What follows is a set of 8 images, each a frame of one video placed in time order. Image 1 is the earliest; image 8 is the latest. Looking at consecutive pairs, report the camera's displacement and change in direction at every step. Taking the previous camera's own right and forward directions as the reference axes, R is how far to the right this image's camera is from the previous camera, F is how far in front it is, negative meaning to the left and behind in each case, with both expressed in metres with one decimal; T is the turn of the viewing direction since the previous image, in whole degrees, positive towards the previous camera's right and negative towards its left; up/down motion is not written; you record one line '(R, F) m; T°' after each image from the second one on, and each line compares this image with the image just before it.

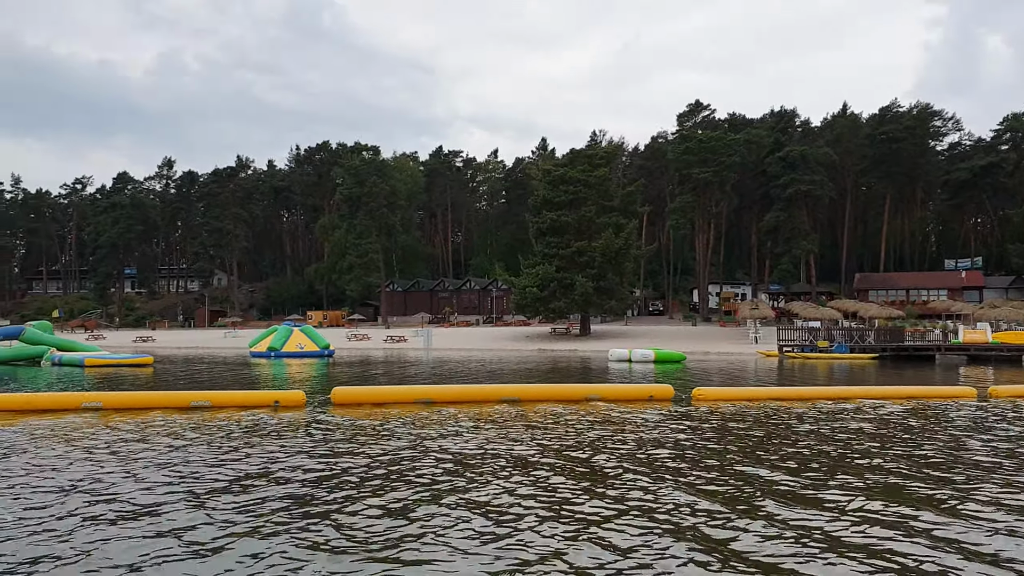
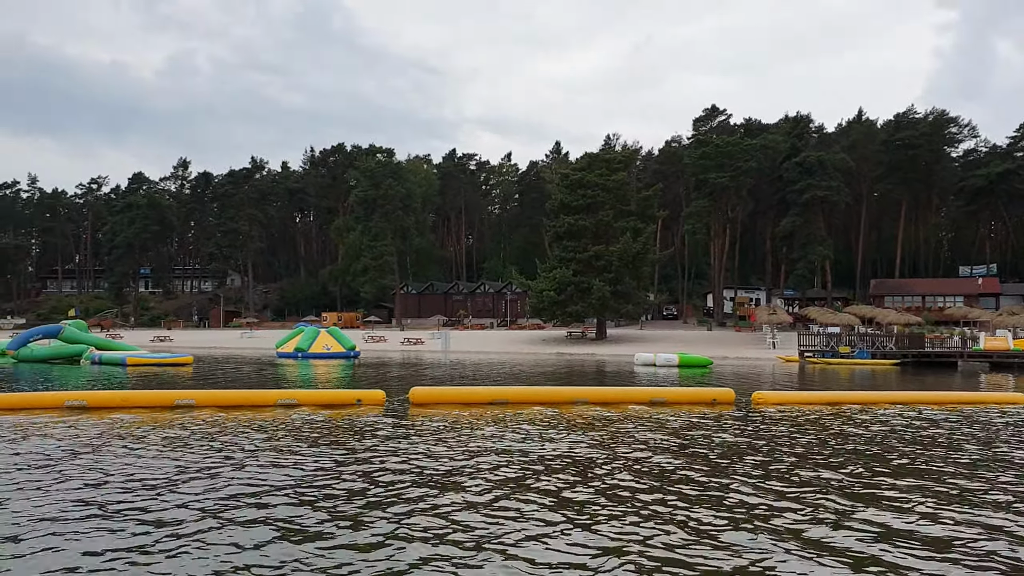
(-0.9, -0.2) m; 0°
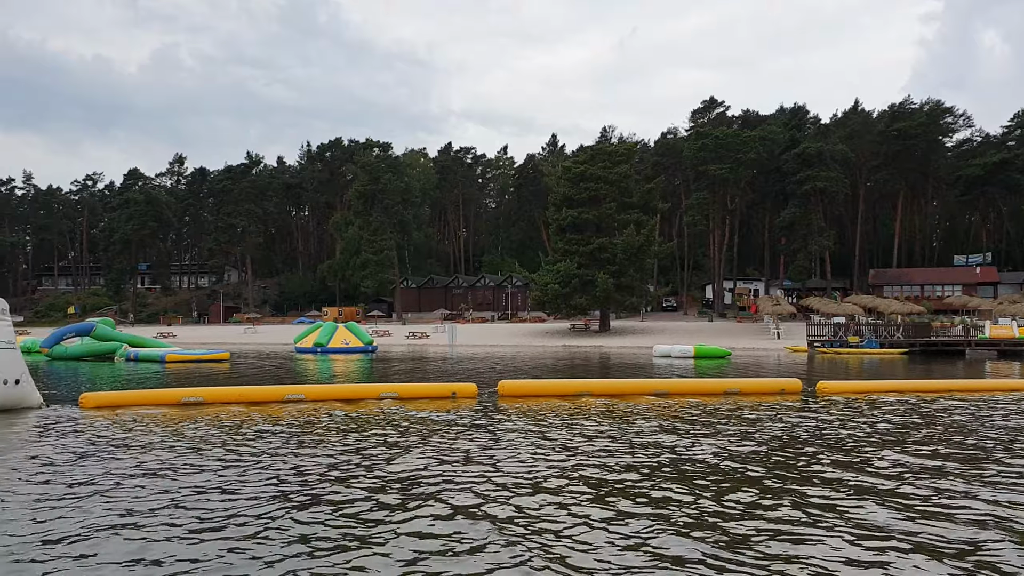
(-1.2, -0.1) m; +1°
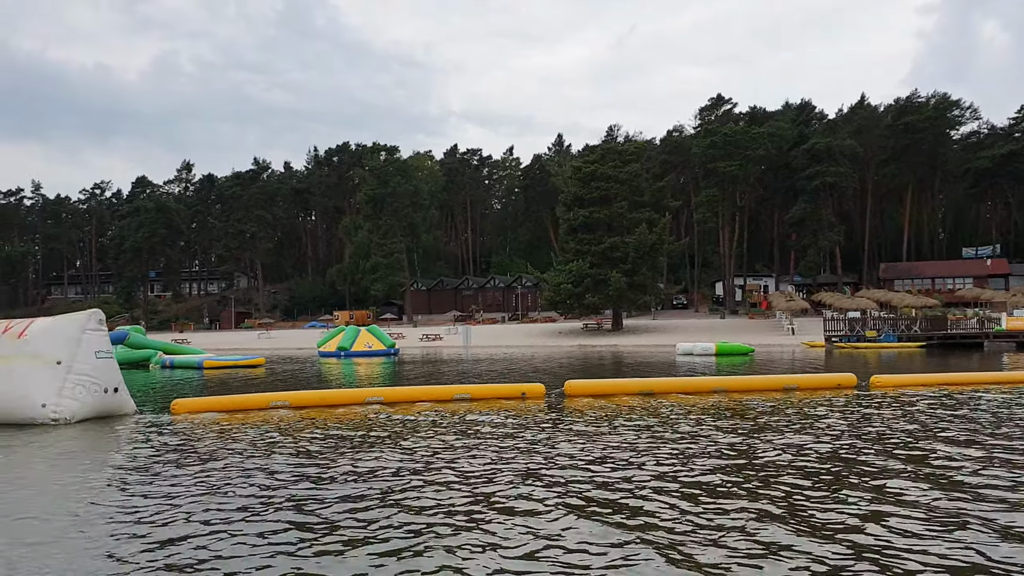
(-0.9, -0.2) m; 0°
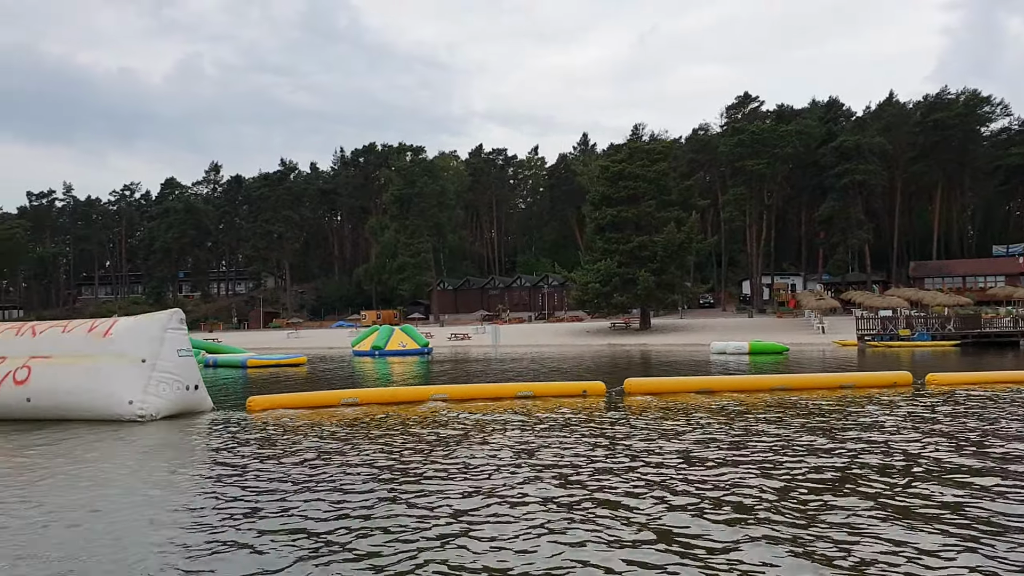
(-0.7, -0.4) m; -2°
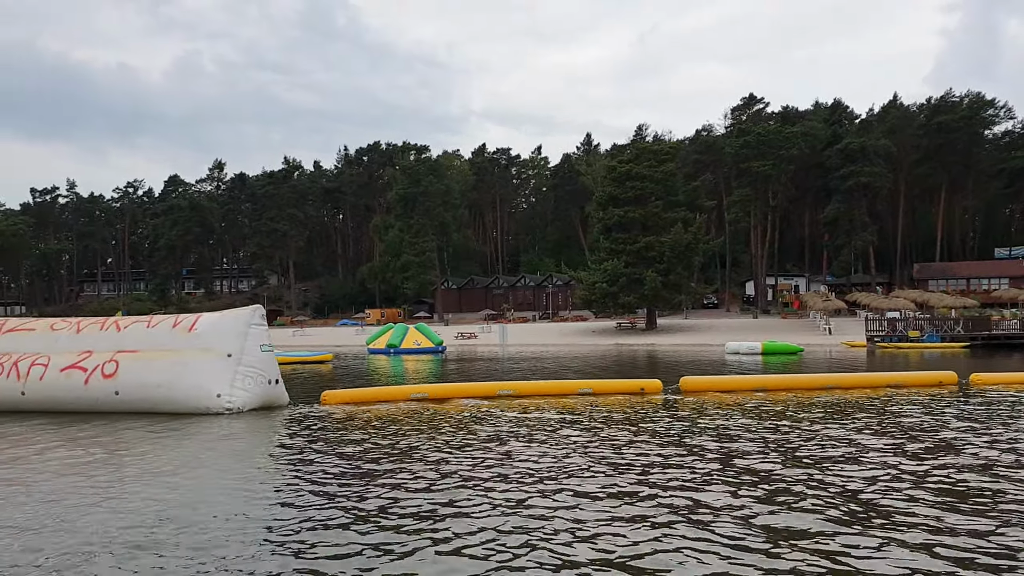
(-0.9, -0.1) m; 0°
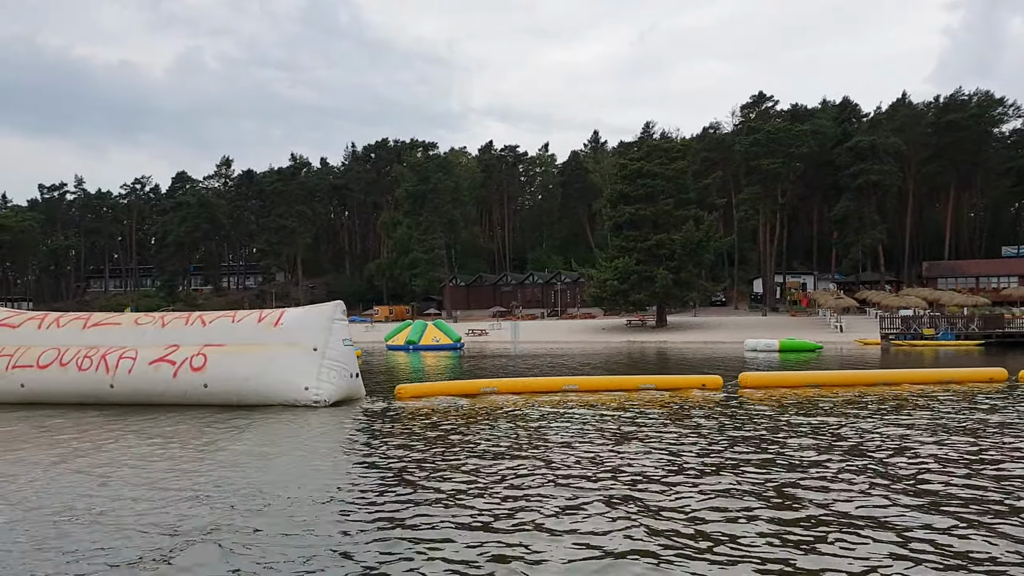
(-0.9, -0.1) m; 0°
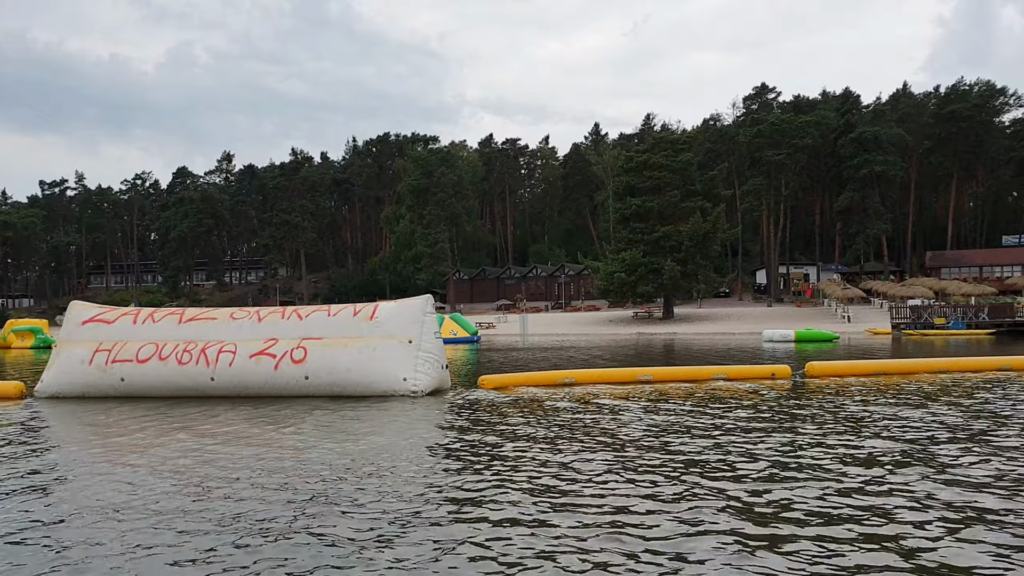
(-1.1, -0.1) m; 0°
